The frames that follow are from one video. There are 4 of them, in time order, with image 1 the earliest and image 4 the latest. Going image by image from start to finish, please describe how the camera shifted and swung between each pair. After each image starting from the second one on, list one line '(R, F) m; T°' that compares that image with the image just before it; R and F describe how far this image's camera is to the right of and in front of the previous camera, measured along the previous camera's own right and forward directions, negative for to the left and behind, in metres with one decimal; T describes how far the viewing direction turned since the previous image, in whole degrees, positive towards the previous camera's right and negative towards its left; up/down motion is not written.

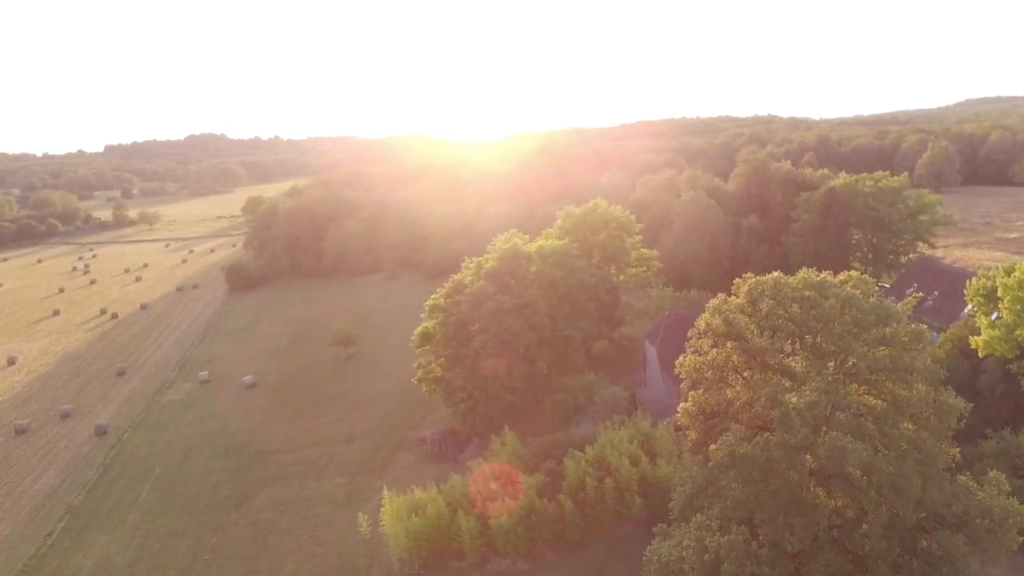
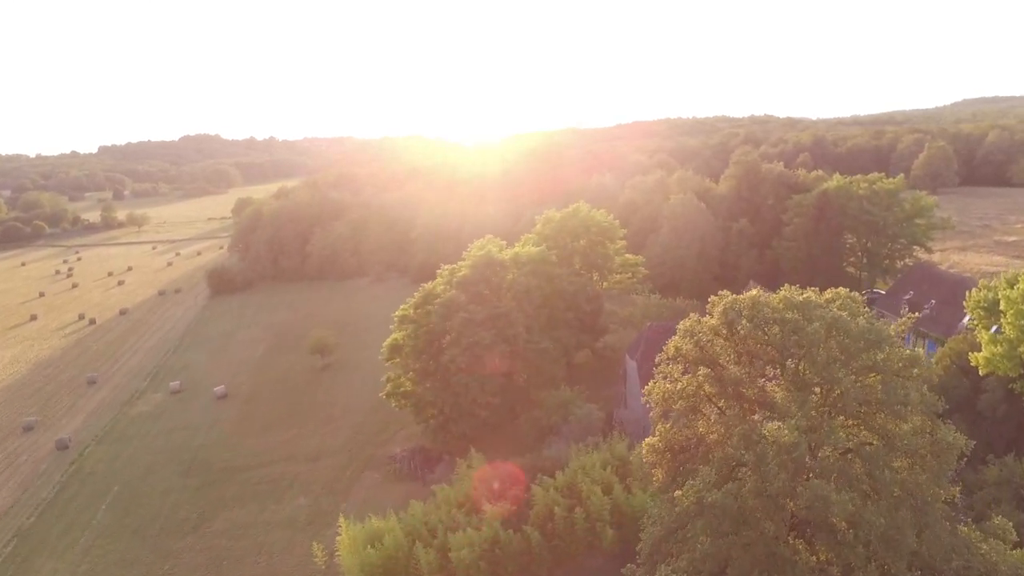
(+1.1, +2.0) m; 0°
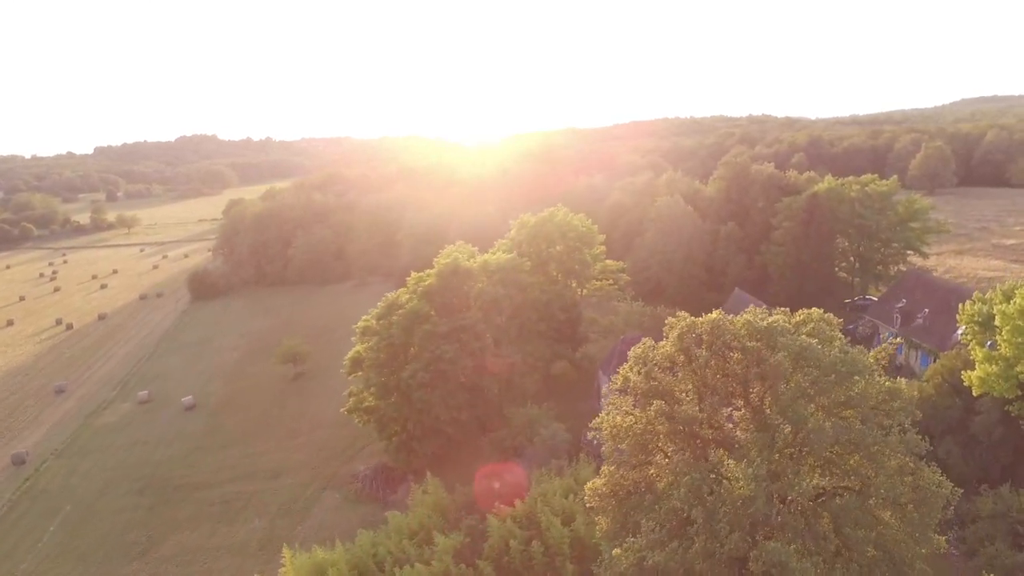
(+1.4, +2.0) m; 0°
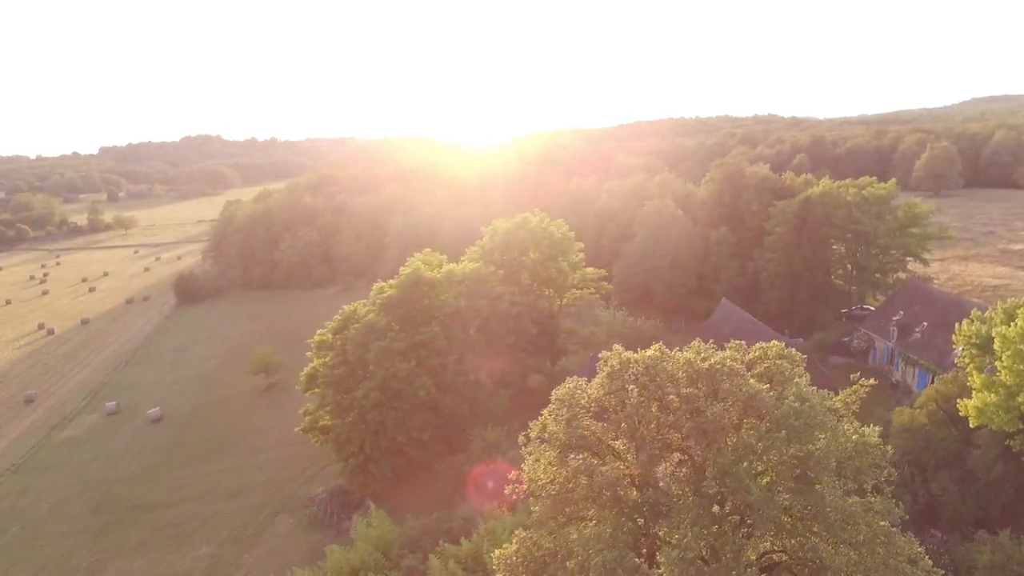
(+1.7, +2.3) m; -1°
